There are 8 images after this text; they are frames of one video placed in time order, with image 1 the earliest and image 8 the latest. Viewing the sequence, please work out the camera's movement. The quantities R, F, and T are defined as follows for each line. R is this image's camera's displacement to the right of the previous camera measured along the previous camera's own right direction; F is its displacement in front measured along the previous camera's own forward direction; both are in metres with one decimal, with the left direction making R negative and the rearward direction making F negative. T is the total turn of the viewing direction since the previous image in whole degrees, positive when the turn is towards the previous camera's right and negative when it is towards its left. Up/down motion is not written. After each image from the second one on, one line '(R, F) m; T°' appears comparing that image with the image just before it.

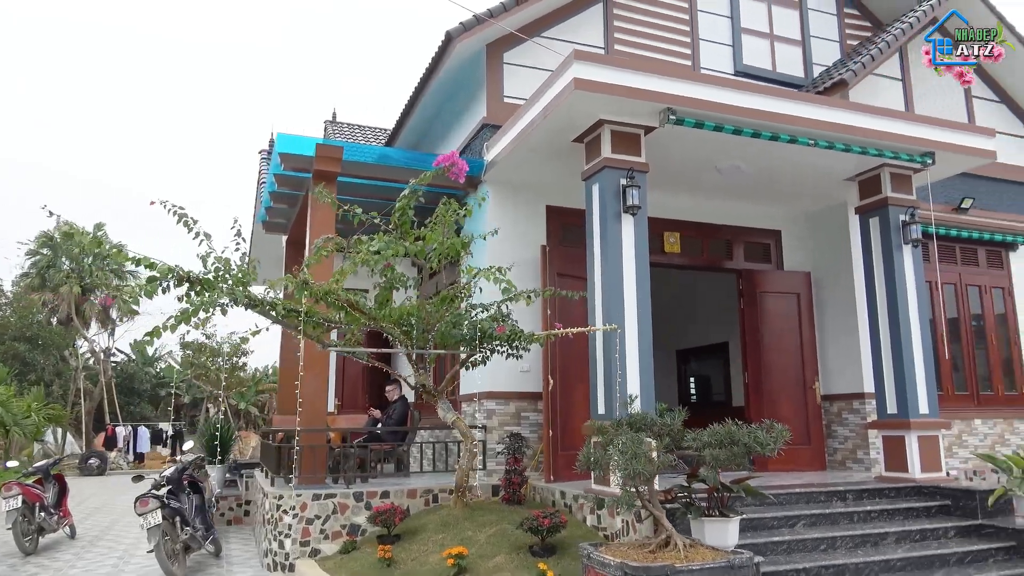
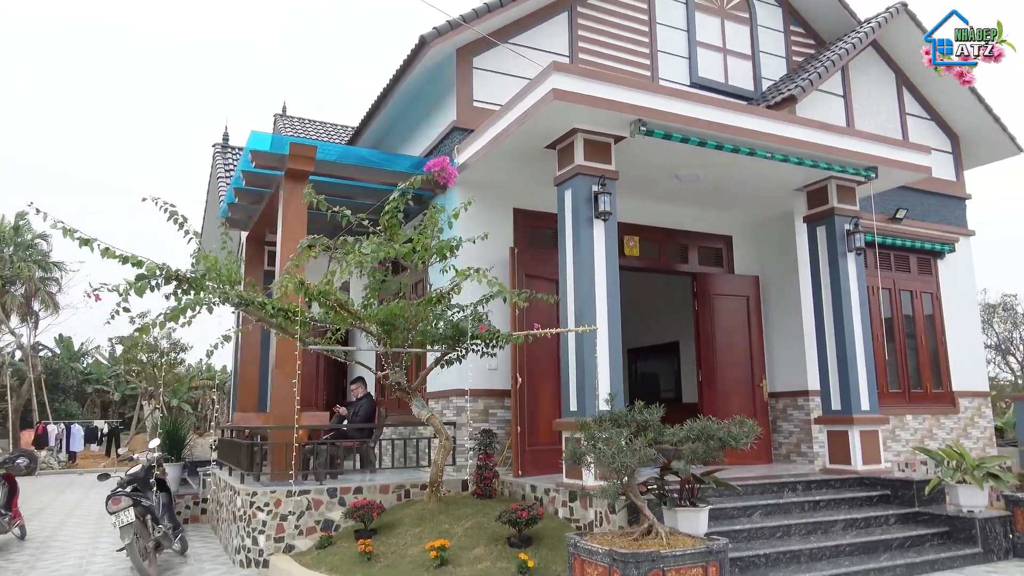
(-0.3, -0.2) m; +5°
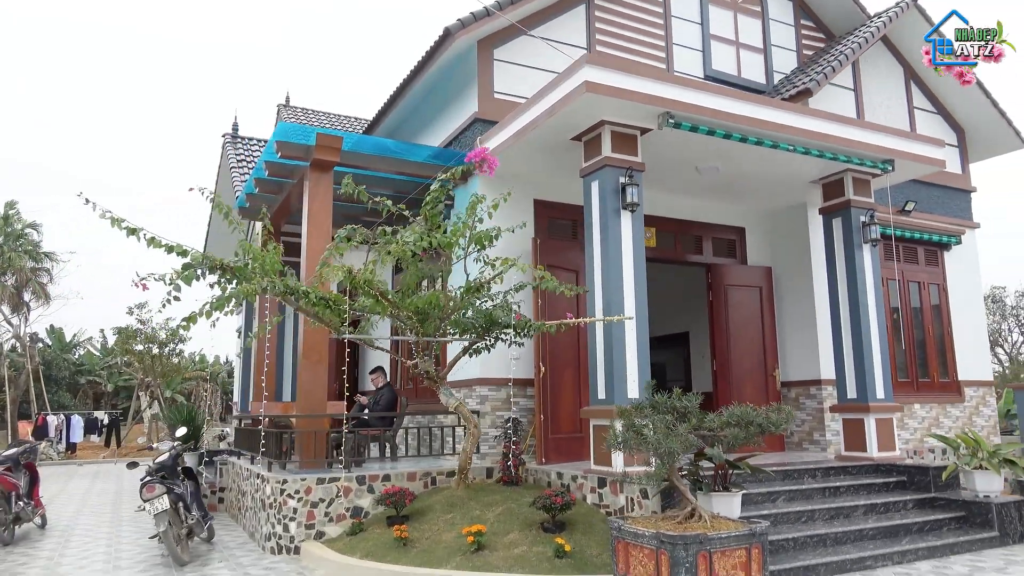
(-0.3, -0.1) m; +1°
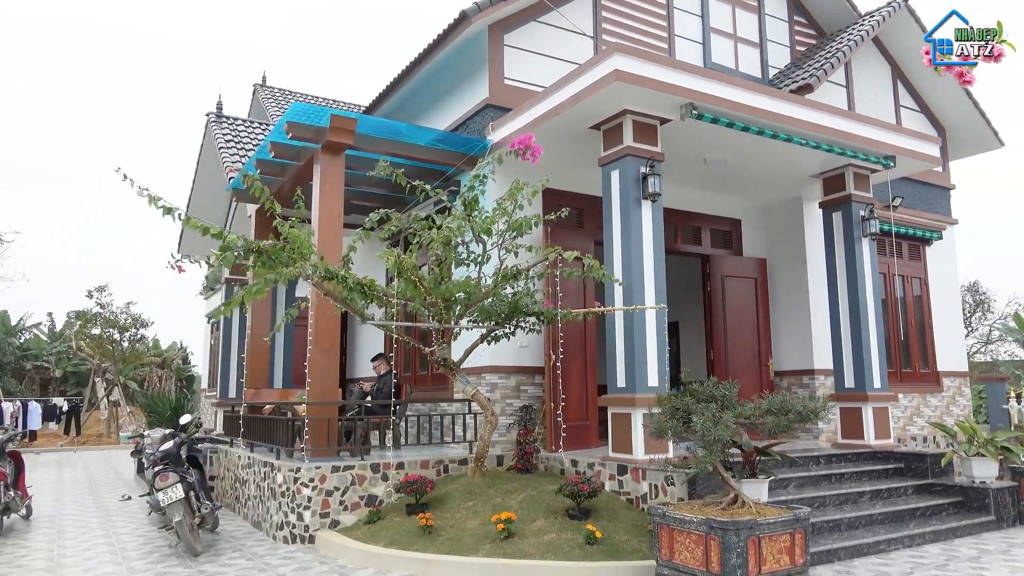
(-0.6, 0.0) m; +4°
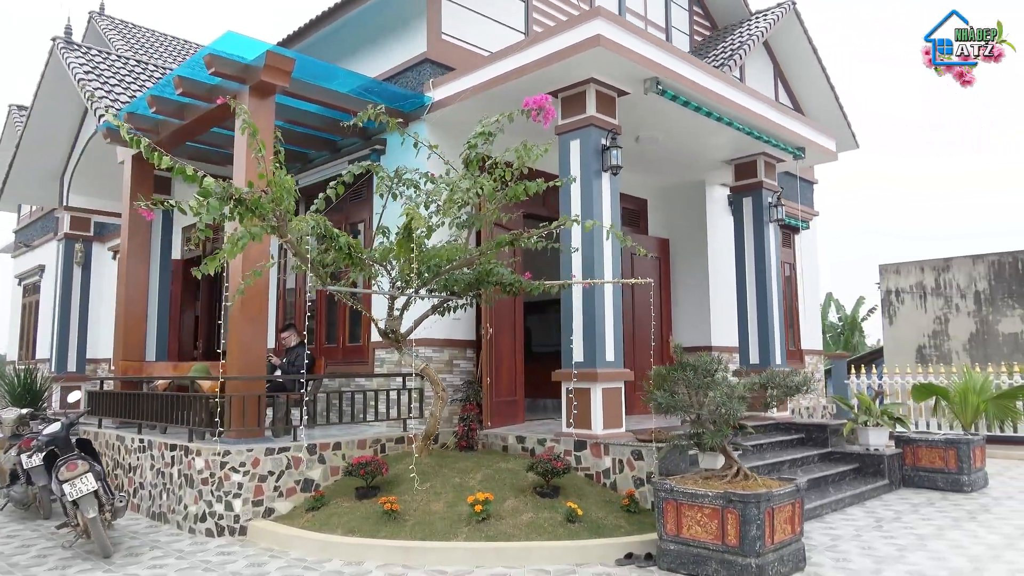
(-1.2, +0.5) m; +14°
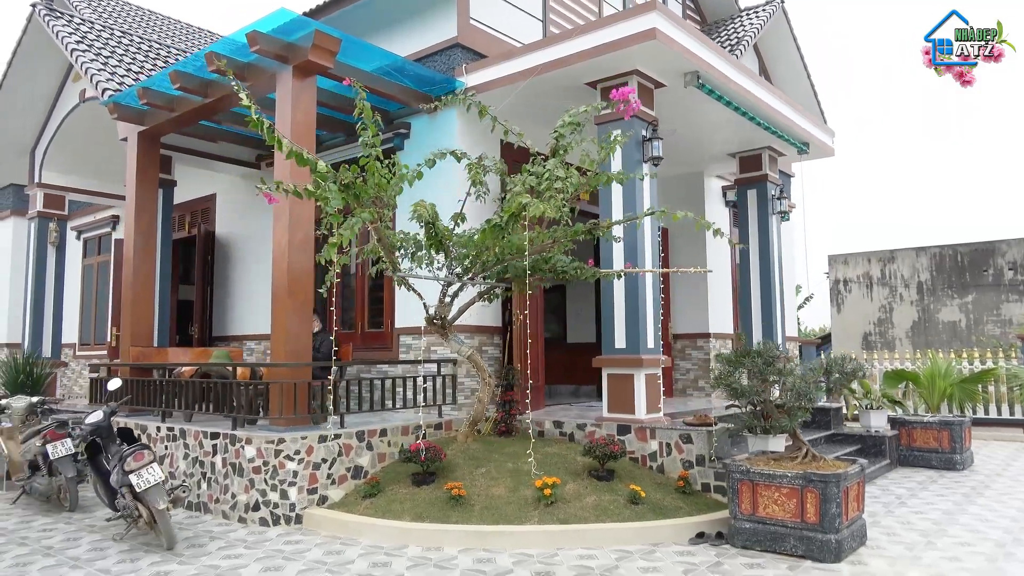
(-1.0, 0.0) m; +6°
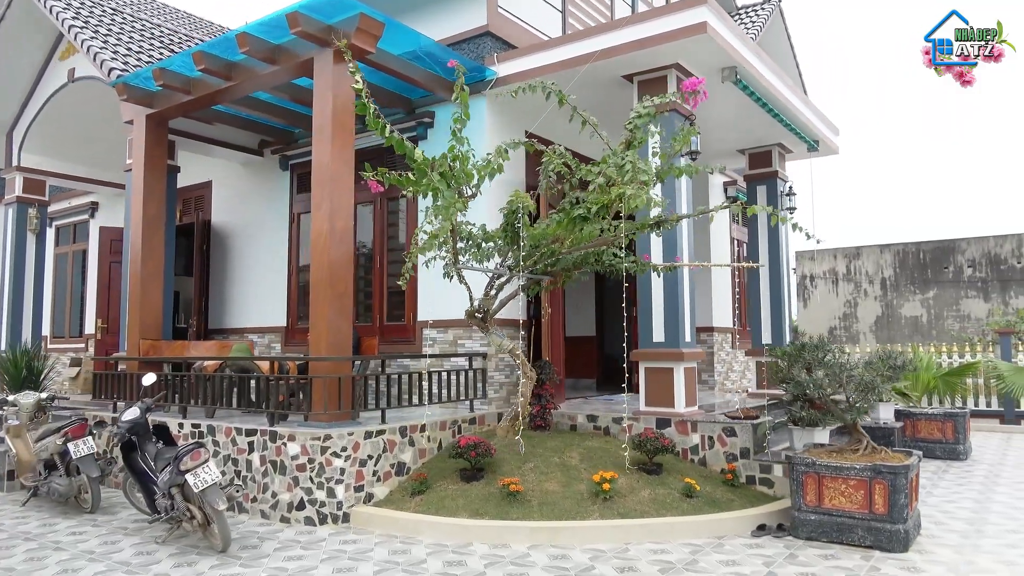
(-0.8, +0.1) m; +4°
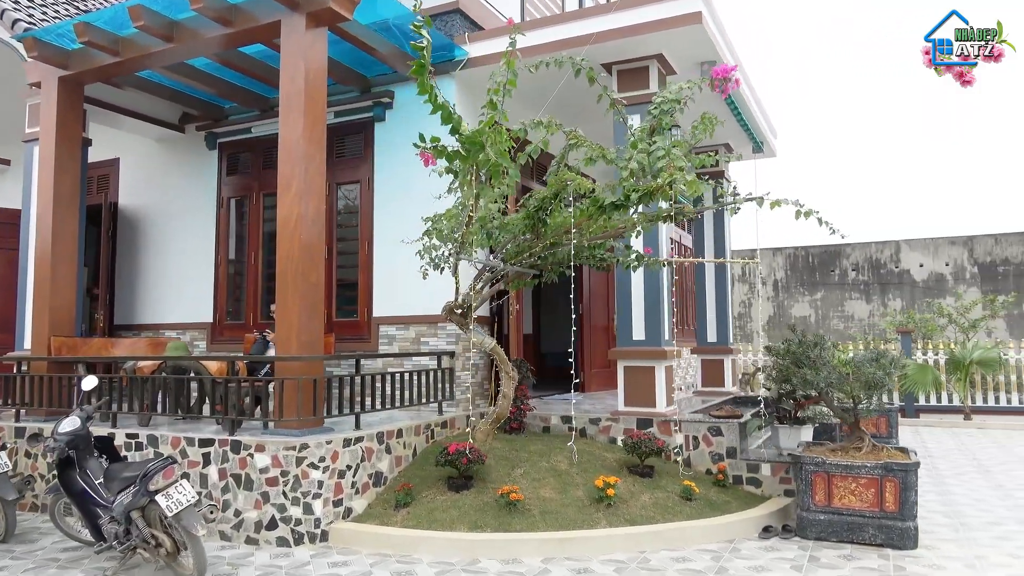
(-0.8, +0.4) m; +9°
